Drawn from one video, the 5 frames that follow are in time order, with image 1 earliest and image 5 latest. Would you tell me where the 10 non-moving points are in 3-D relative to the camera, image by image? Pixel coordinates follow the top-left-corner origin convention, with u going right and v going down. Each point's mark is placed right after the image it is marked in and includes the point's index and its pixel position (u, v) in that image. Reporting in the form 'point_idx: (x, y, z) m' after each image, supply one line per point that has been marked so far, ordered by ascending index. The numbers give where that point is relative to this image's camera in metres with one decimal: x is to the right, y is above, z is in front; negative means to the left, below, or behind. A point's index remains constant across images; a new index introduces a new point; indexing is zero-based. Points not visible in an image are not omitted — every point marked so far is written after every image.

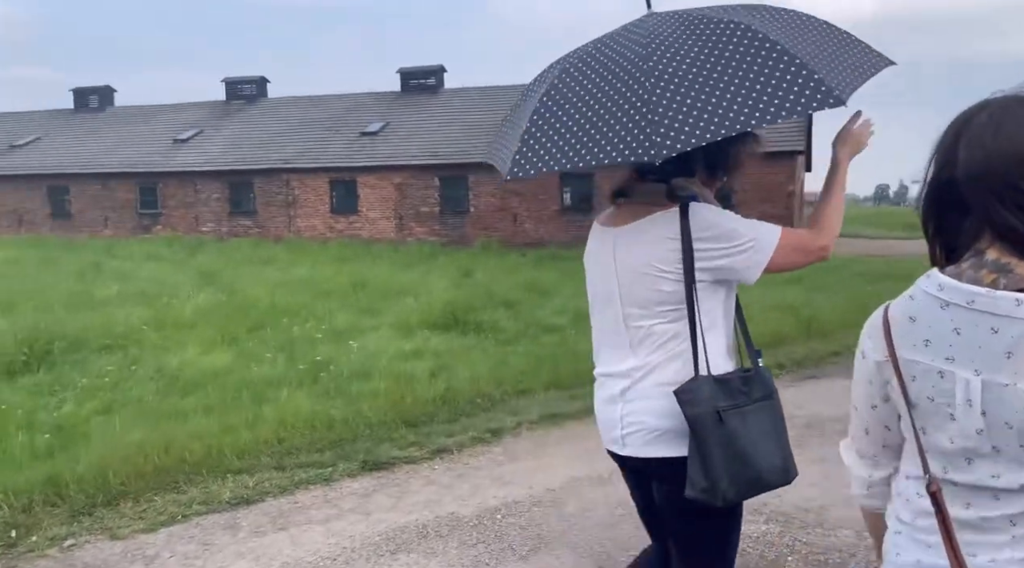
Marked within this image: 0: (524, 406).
0: (+0.1, -1.0, +6.8) m
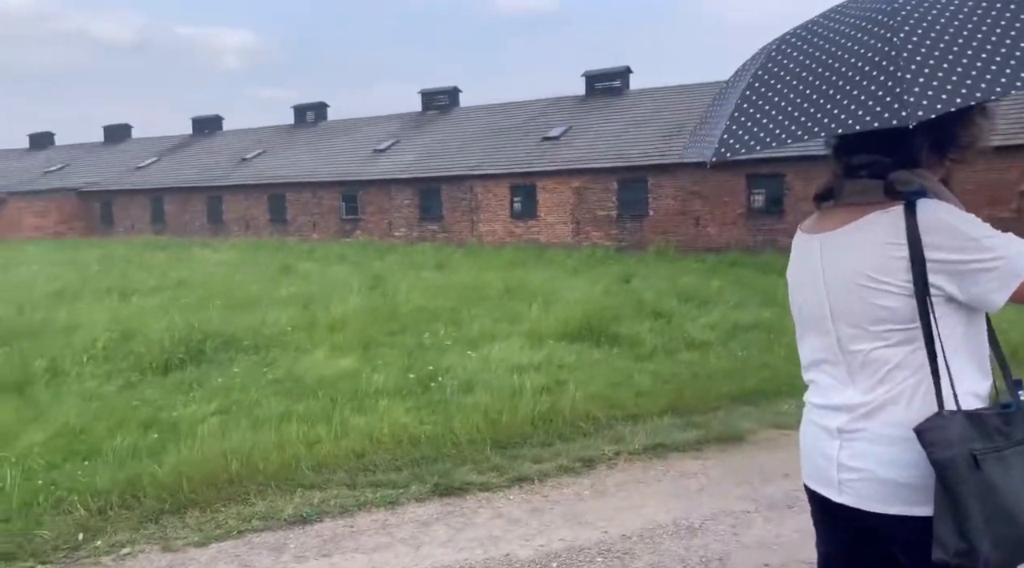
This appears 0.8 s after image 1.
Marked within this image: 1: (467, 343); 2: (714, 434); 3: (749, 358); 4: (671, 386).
0: (+0.8, -1.0, +6.1) m
1: (-0.4, -0.7, +9.9) m
2: (+1.4, -1.0, +6.2) m
3: (+2.5, -0.8, +9.4) m
4: (+1.4, -0.9, +7.7) m
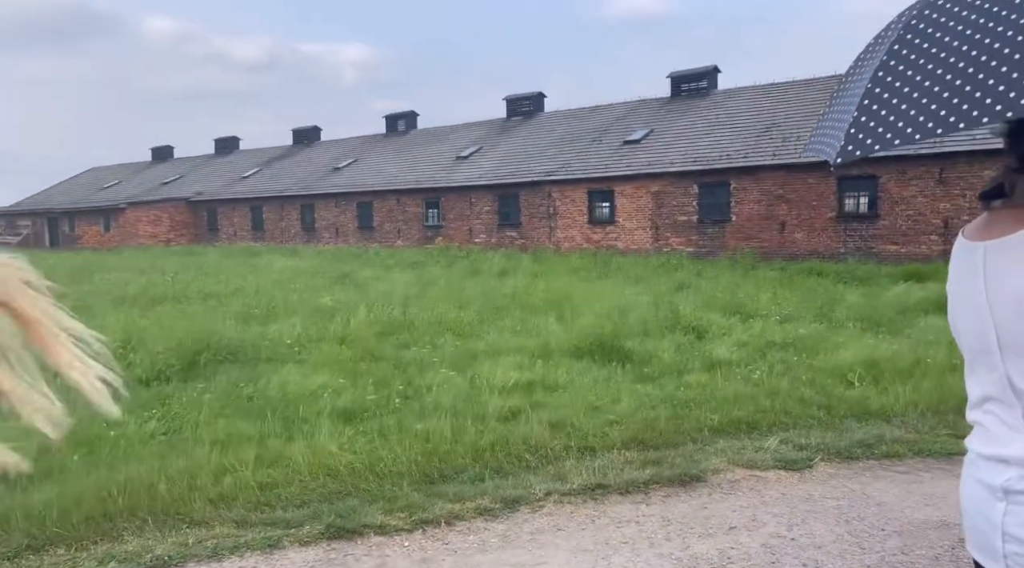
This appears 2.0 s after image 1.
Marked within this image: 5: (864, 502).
0: (+0.4, -1.2, +5.5) m
1: (-0.5, -0.8, +9.3) m
2: (+1.0, -1.2, +5.4) m
3: (+2.4, -0.9, +8.5) m
4: (+1.1, -1.0, +7.0) m
5: (+2.0, -1.2, +5.0) m
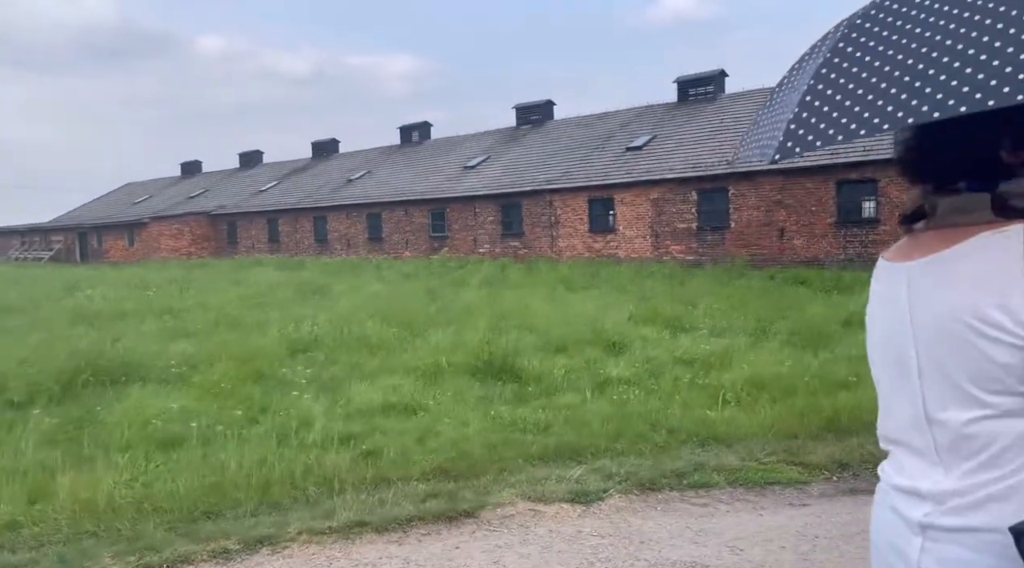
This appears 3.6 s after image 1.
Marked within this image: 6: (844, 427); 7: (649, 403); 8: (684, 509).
0: (-1.0, -1.3, +5.2) m
1: (-1.7, -1.0, +9.1) m
2: (-0.4, -1.3, +5.1) m
3: (+1.2, -1.1, +8.2) m
4: (-0.2, -1.2, +6.7) m
5: (+0.6, -1.4, +4.7) m
6: (+2.6, -1.1, +7.2) m
7: (+1.3, -1.1, +7.9) m
8: (+1.0, -1.3, +5.2) m
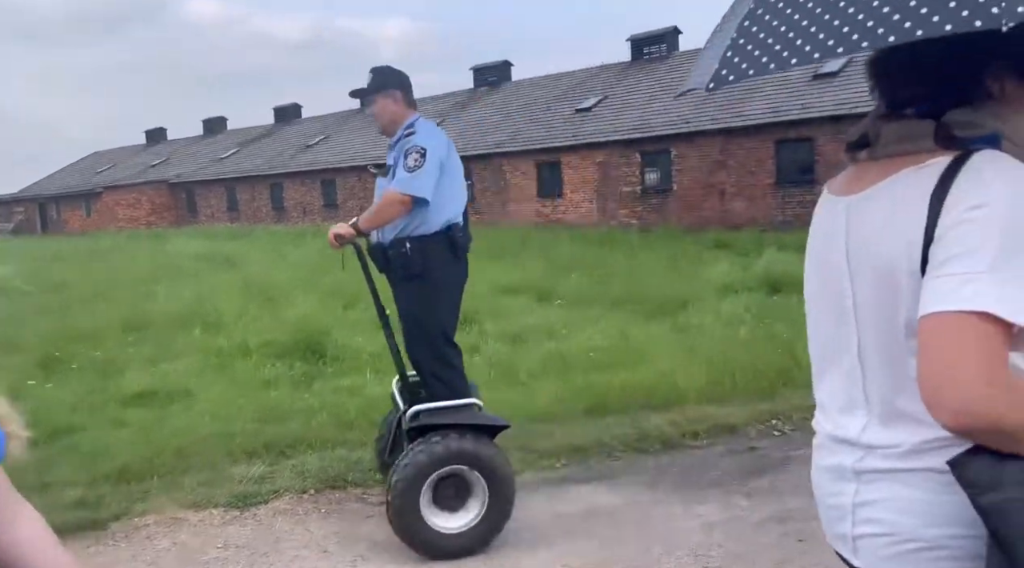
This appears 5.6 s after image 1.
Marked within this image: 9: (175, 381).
0: (-2.8, -1.2, +4.6) m
1: (-3.7, -0.8, +8.5) m
2: (-2.2, -1.2, +4.6) m
3: (-0.8, -0.8, +7.7) m
4: (-2.1, -1.0, +6.1) m
5: (-1.2, -1.3, +4.2) m
6: (+0.7, -0.9, +6.7) m
7: (-0.7, -0.9, +7.4) m
8: (-0.8, -1.2, +4.7) m
9: (-3.0, -0.8, +7.7) m
